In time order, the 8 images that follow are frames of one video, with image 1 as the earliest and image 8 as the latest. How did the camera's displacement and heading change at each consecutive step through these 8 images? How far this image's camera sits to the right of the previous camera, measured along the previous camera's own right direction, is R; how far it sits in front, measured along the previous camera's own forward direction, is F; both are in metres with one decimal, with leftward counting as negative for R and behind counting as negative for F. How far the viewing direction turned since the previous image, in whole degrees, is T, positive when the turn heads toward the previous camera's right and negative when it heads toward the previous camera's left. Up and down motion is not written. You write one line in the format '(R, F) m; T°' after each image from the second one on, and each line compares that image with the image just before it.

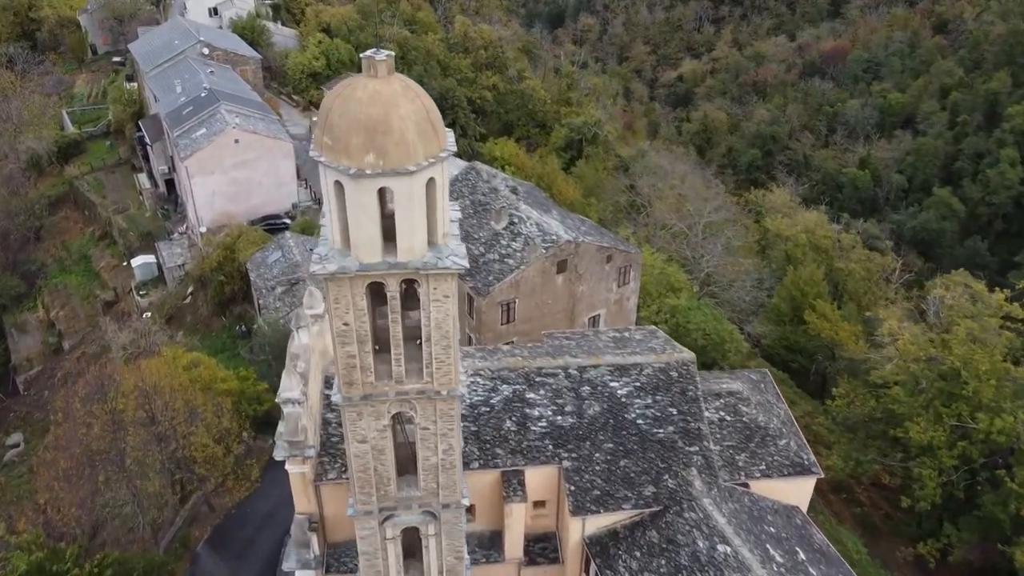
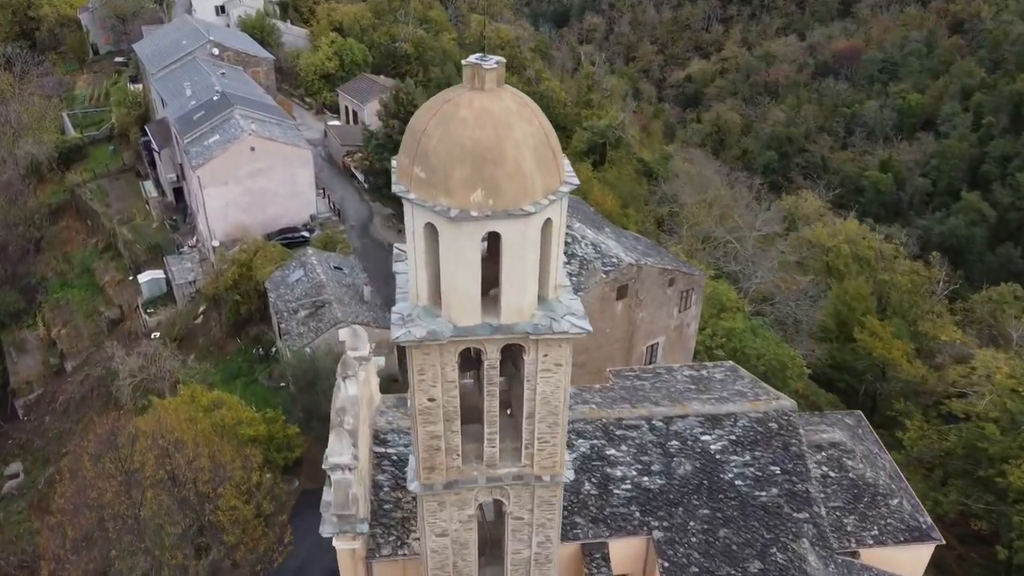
(-1.7, +2.7) m; 0°
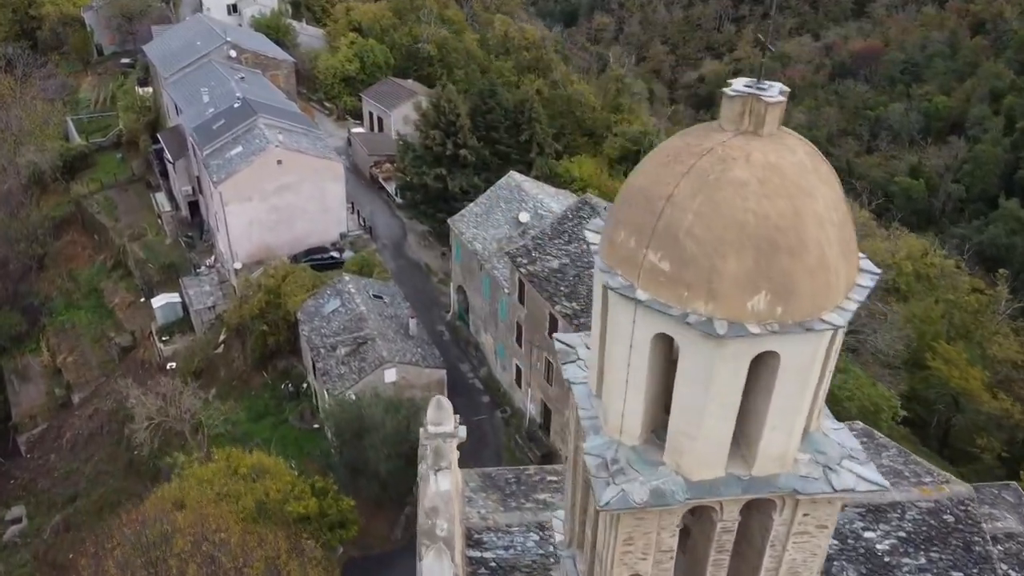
(-2.2, +3.3) m; 0°
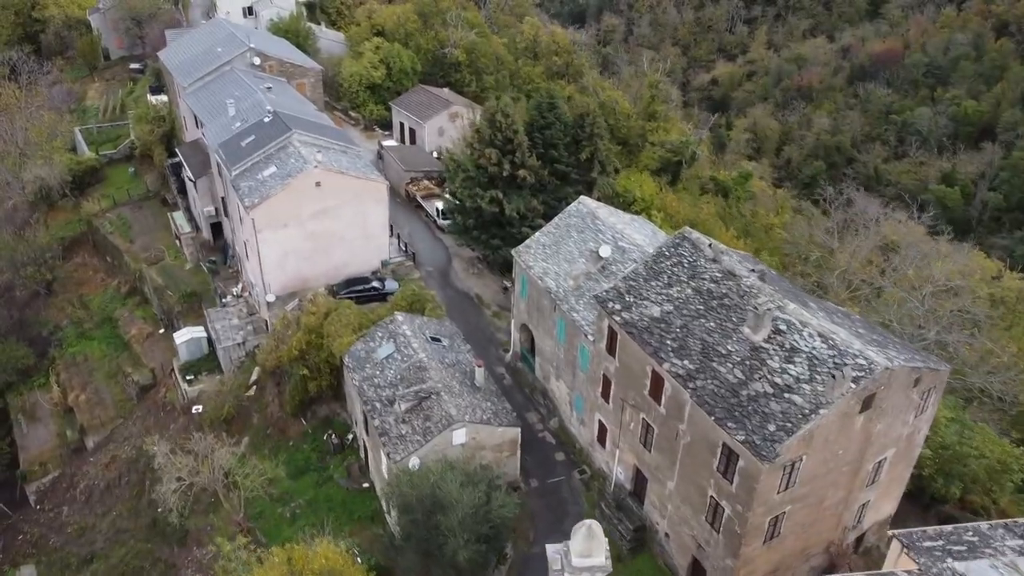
(-2.4, +3.3) m; 0°
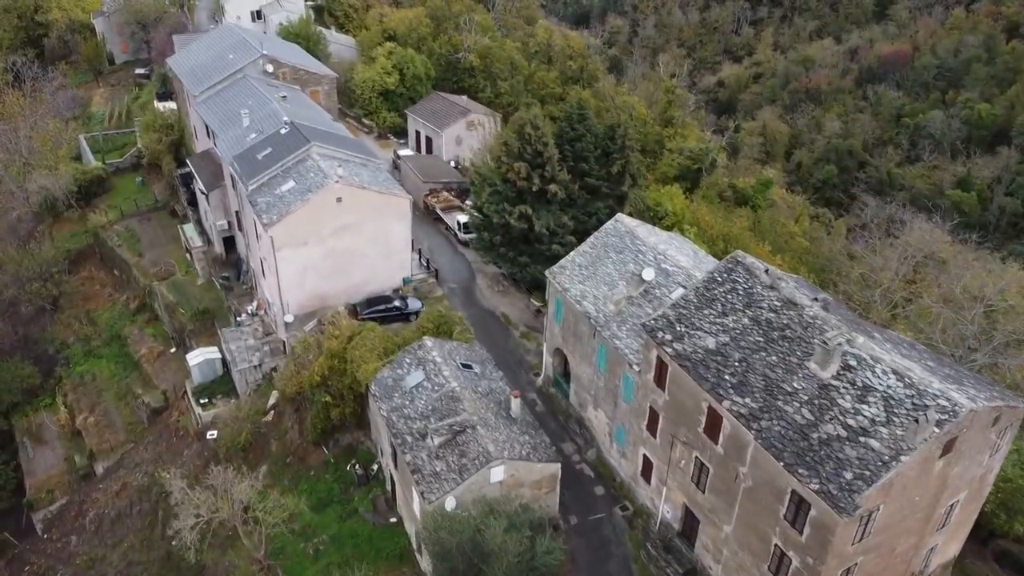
(-1.1, +1.4) m; 0°
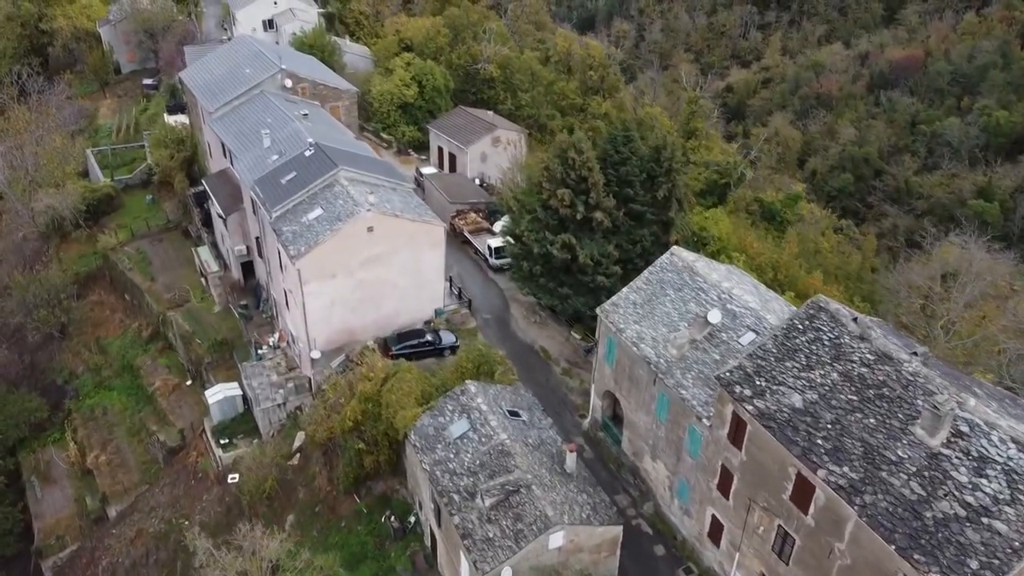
(-1.4, +1.8) m; 0°
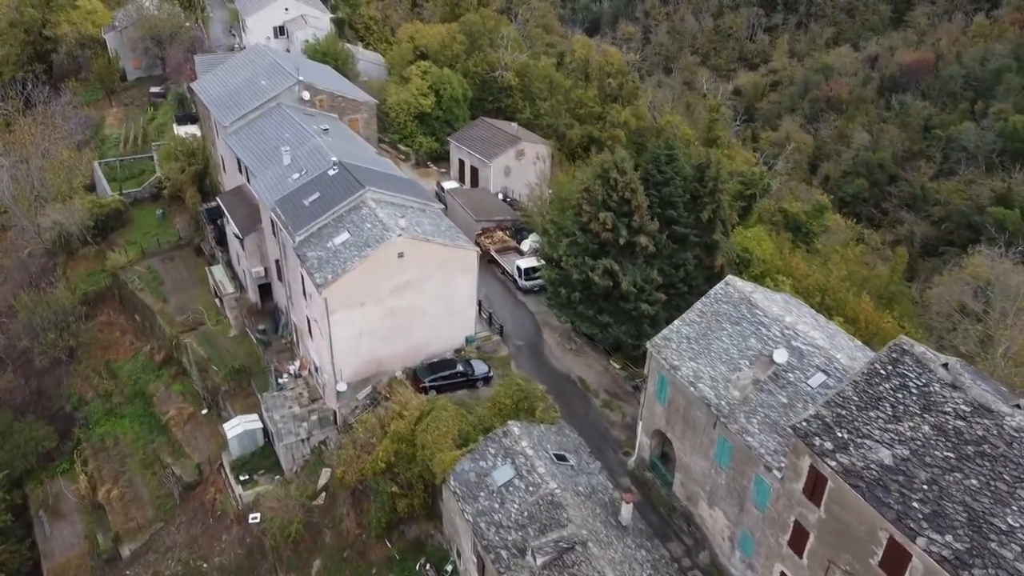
(-1.2, +1.5) m; 0°
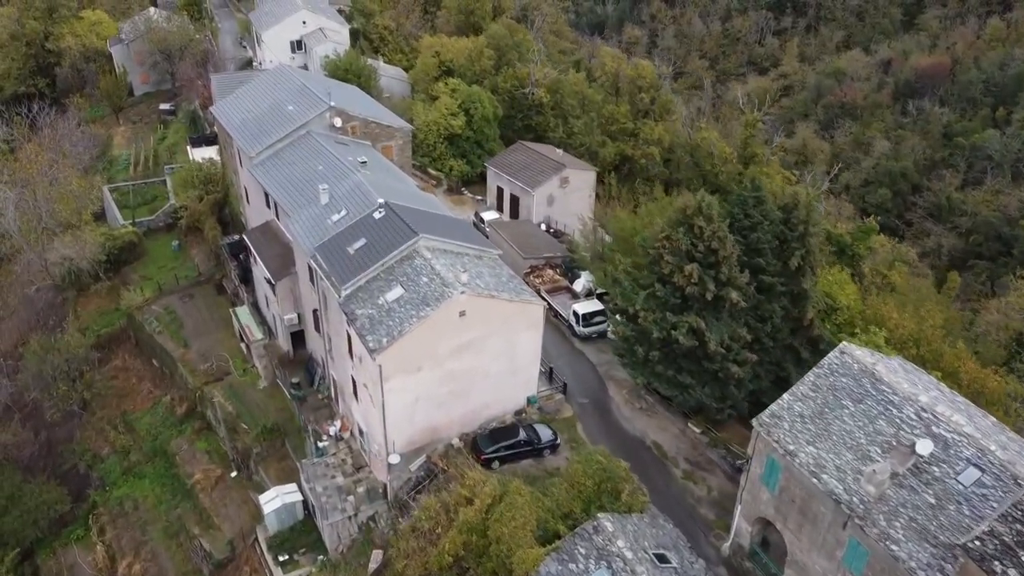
(-2.1, +2.7) m; 0°
